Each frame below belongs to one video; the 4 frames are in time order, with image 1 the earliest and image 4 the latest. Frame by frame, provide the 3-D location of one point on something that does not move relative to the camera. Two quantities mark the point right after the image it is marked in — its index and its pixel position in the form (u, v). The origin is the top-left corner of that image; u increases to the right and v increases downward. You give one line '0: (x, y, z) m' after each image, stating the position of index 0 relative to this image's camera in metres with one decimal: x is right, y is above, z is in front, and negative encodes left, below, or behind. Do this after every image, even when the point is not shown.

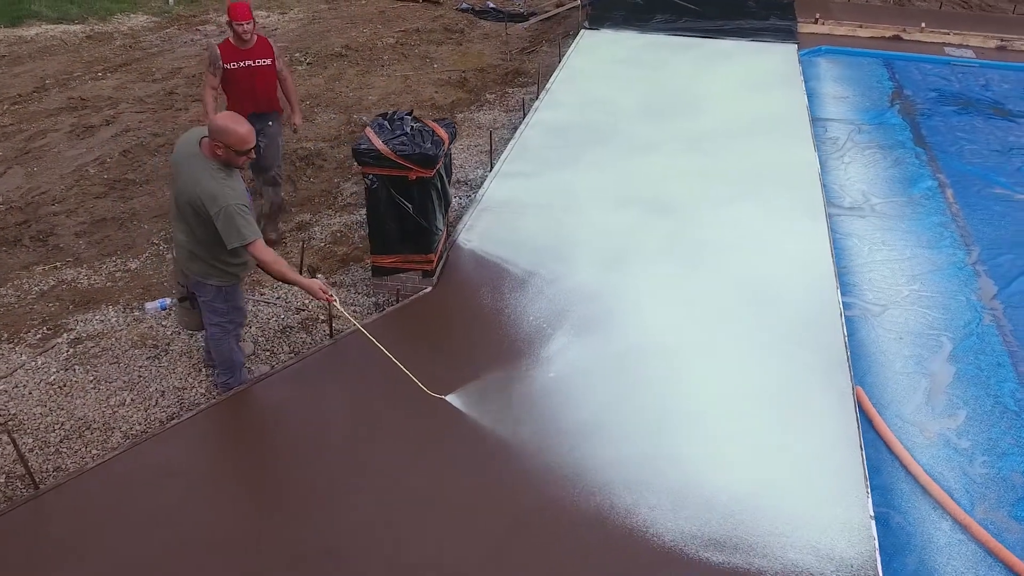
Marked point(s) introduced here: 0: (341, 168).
0: (-0.9, +0.6, +4.6) m
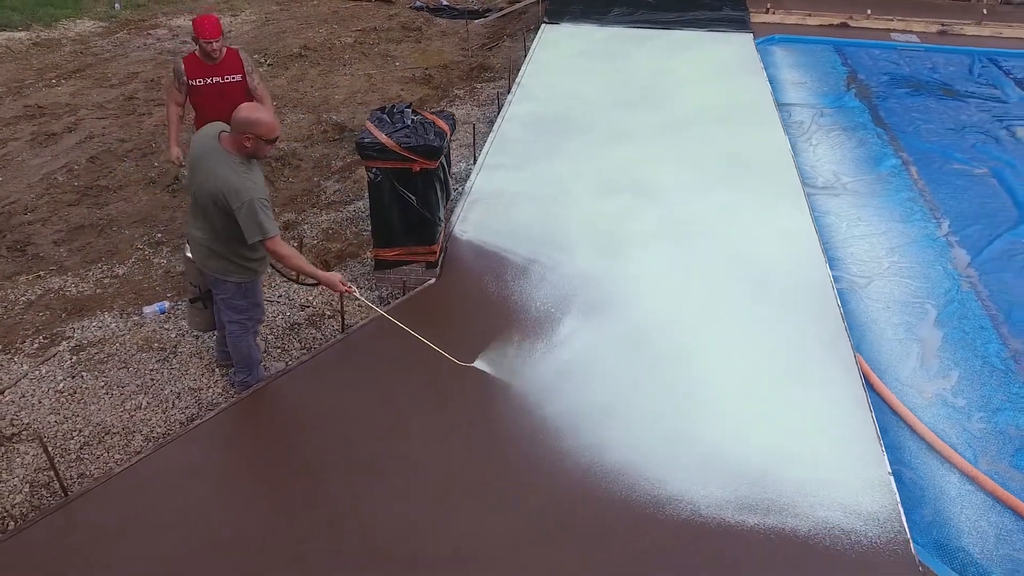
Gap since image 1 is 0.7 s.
0: (-1.0, +0.6, +4.6) m
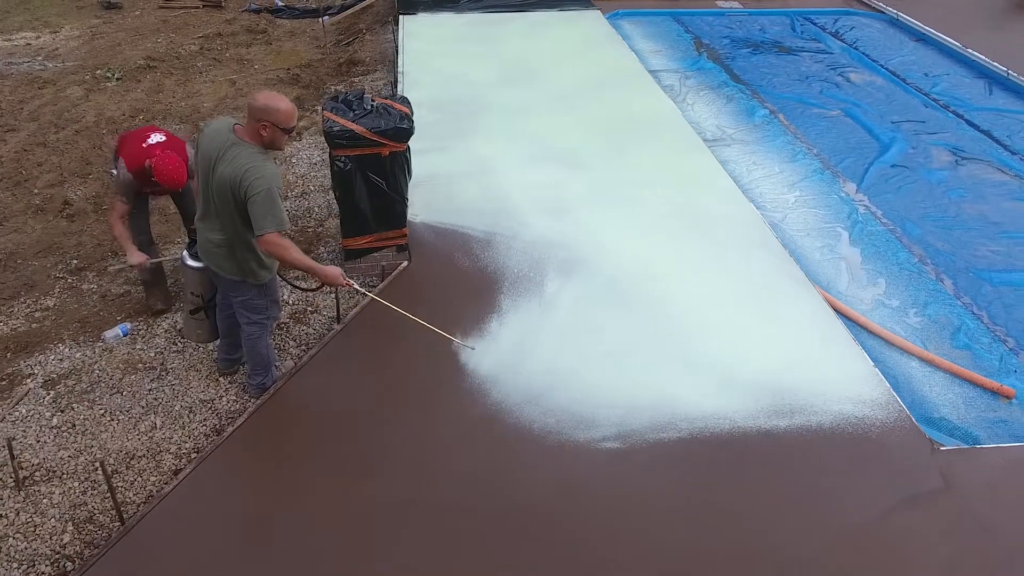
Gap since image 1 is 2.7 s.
0: (-1.5, +0.6, +4.4) m
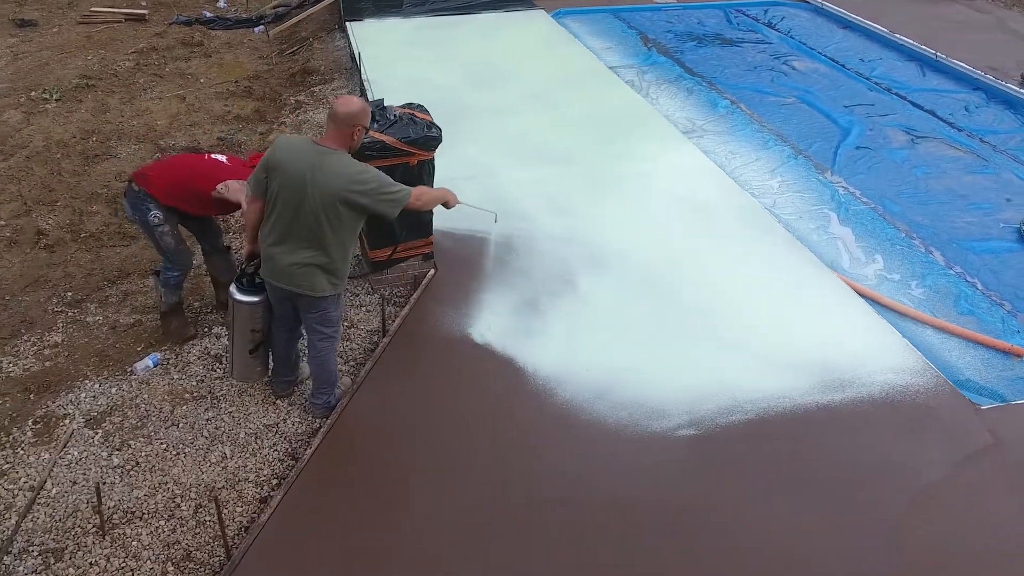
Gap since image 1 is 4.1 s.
0: (-1.5, +0.5, +4.3) m
